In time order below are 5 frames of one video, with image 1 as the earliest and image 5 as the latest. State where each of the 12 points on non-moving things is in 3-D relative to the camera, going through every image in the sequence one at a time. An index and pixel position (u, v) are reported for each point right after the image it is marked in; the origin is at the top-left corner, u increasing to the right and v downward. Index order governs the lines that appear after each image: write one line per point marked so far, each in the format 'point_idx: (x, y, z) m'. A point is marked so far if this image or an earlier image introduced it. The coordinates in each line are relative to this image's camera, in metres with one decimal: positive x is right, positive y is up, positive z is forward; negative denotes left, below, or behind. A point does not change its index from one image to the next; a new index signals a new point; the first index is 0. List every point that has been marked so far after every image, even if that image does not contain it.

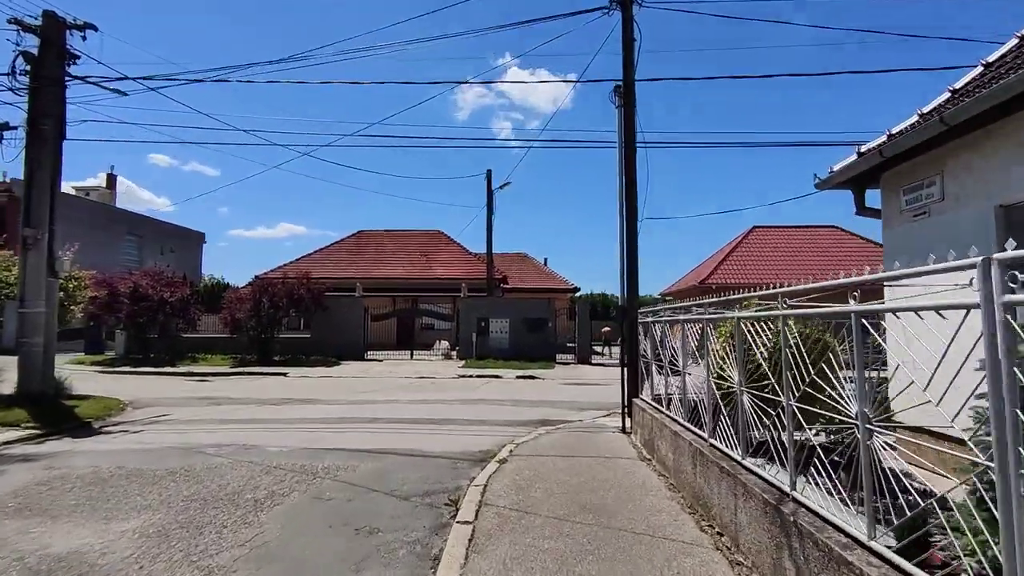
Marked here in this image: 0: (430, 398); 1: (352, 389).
0: (-2.2, -2.9, +15.5) m
1: (-5.1, -3.2, +18.6) m
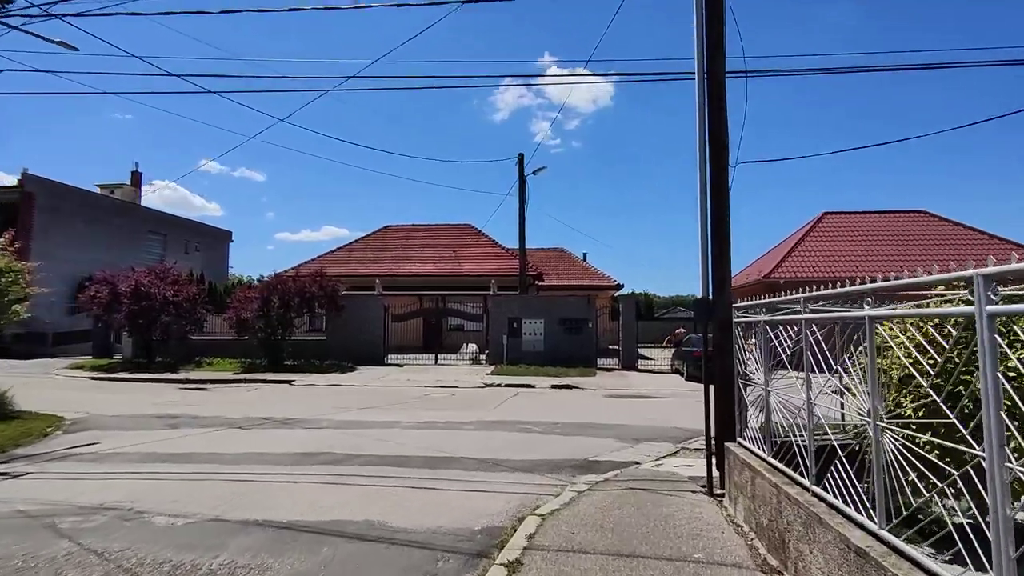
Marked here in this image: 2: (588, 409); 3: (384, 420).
0: (-1.5, -2.8, +12.2) m
1: (-4.2, -3.1, +15.6) m
2: (+1.8, -3.0, +14.2) m
3: (-2.7, -2.8, +12.2) m
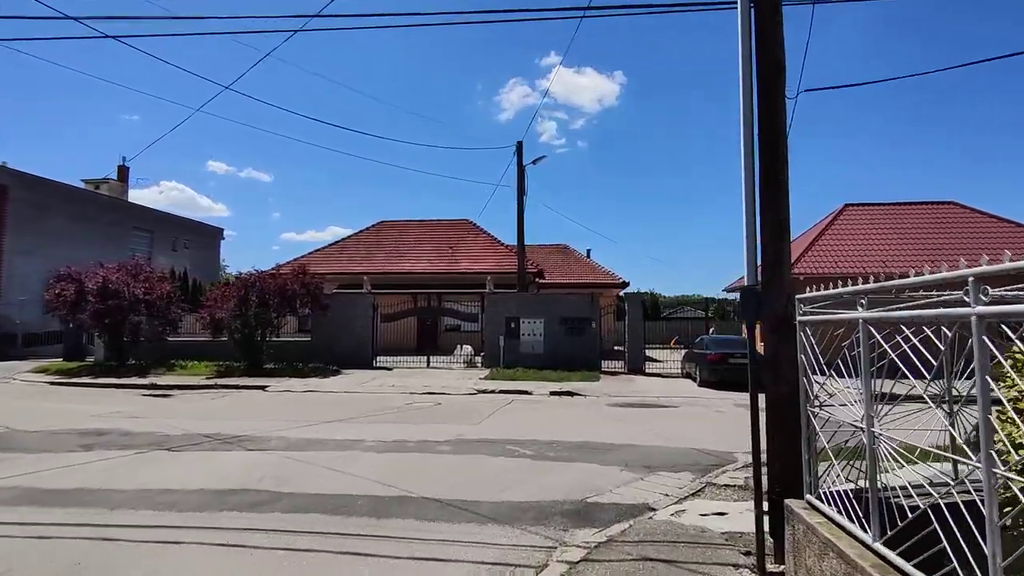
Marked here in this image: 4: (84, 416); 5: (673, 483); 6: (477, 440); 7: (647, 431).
0: (-1.8, -2.6, +10.3) m
1: (-4.4, -3.0, +13.6) m
2: (+1.6, -2.8, +12.2) m
3: (-2.9, -2.6, +10.3) m
4: (-9.9, -2.9, +13.5) m
5: (+2.0, -2.4, +7.4) m
6: (-0.6, -2.6, +10.2) m
7: (+2.6, -2.8, +11.5) m
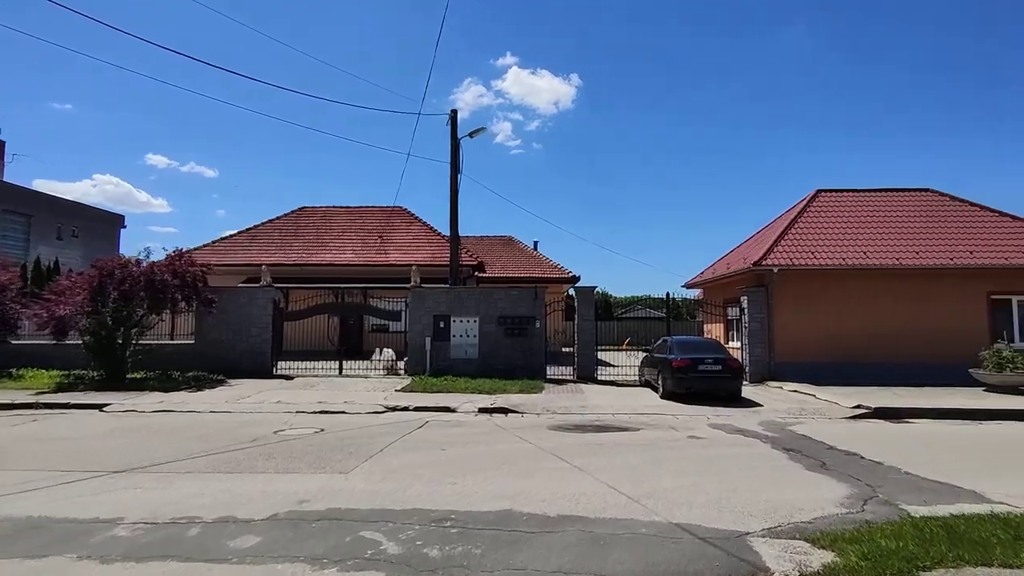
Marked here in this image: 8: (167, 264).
0: (-3.1, -2.3, +6.0) m
1: (-6.1, -2.7, +9.2) m
2: (+0.1, -2.6, +8.2) m
3: (-4.3, -2.3, +6.0) m
4: (-11.5, -2.6, +8.6) m
5: (+0.9, -2.2, +3.5) m
6: (-2.0, -2.3, +6.0) m
7: (+1.1, -2.5, +7.6) m
8: (-11.6, +0.8, +19.8) m
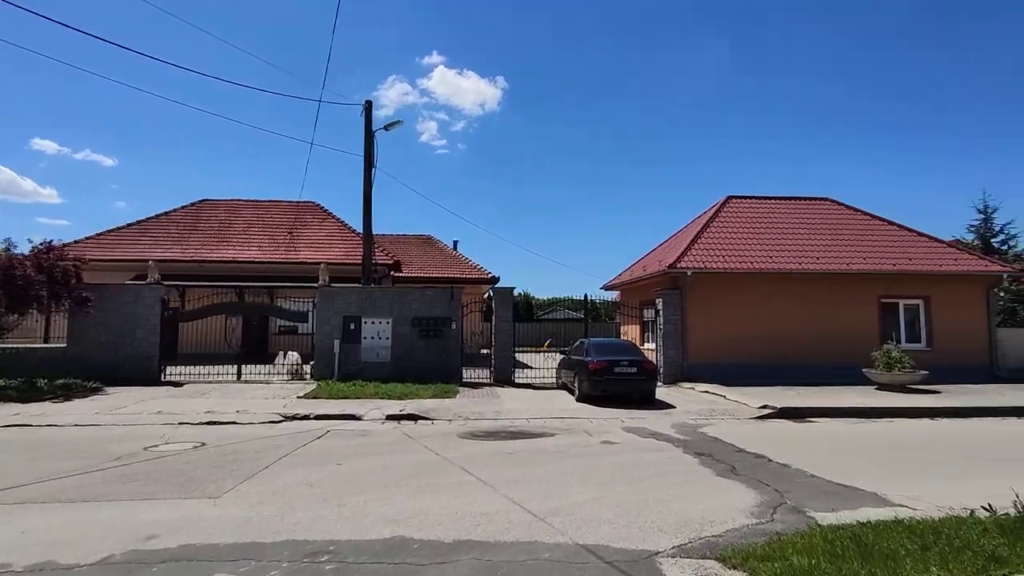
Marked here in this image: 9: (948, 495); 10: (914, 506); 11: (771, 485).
0: (-4.1, -2.3, +4.9) m
1: (-7.4, -2.6, +7.6) m
2: (-1.2, -2.5, +7.5) m
3: (-5.3, -2.3, +4.7) m
4: (-12.7, -2.5, +6.4) m
5: (+0.2, -2.1, +2.9) m
6: (-3.0, -2.3, +5.0) m
7: (-0.1, -2.5, +7.0) m
8: (-14.3, +0.9, +17.5) m
9: (+5.5, -2.6, +7.4) m
10: (+4.7, -2.5, +6.8) m
11: (+3.4, -2.6, +7.7) m
